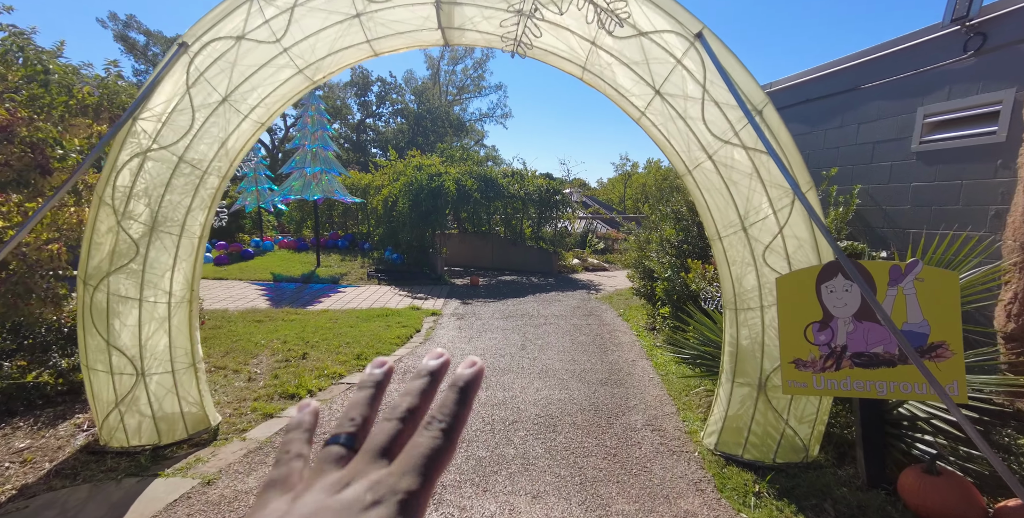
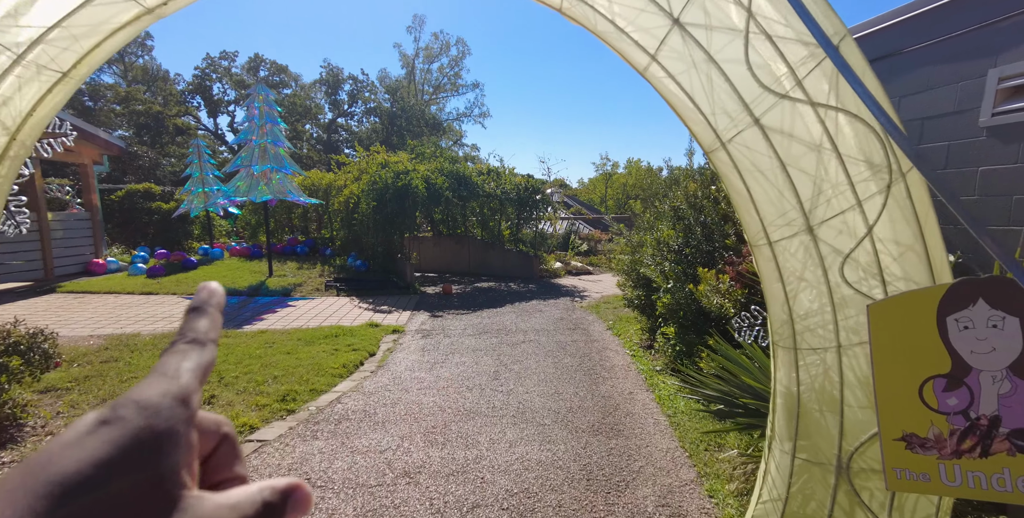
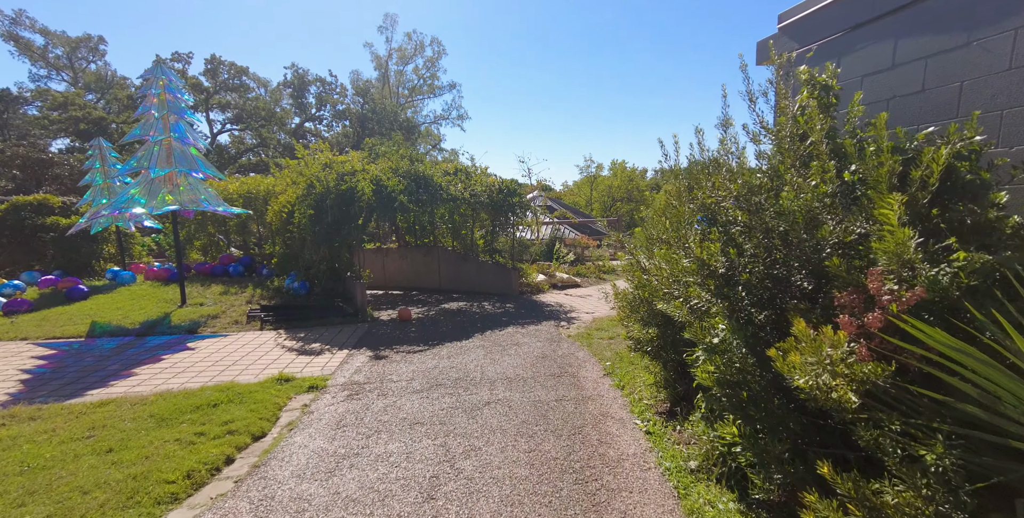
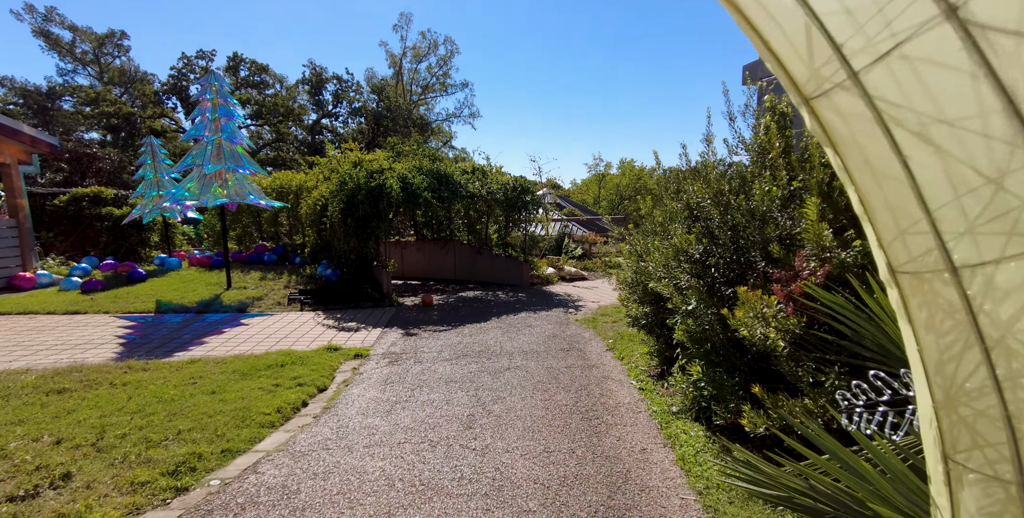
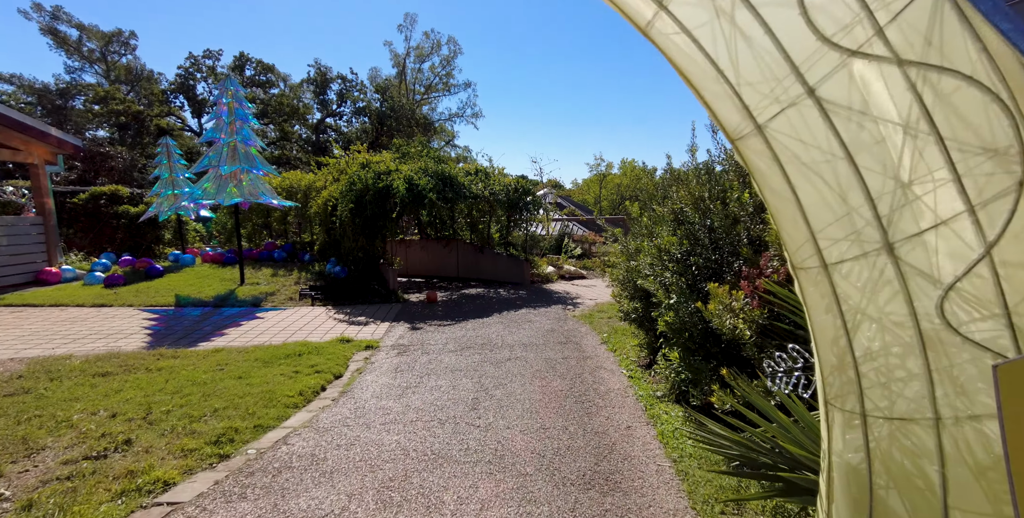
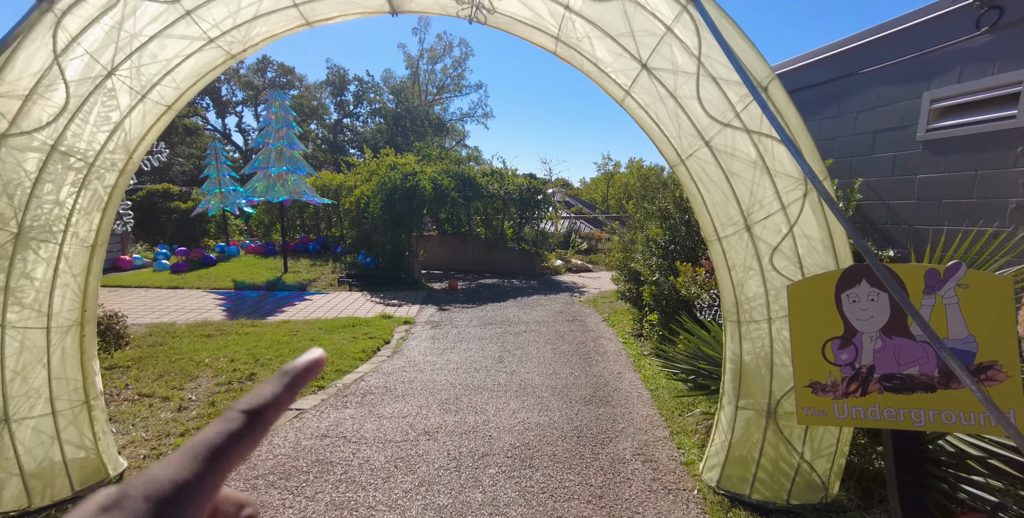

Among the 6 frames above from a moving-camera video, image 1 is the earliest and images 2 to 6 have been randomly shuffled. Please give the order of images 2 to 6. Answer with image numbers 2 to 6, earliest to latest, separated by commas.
6, 2, 5, 4, 3
